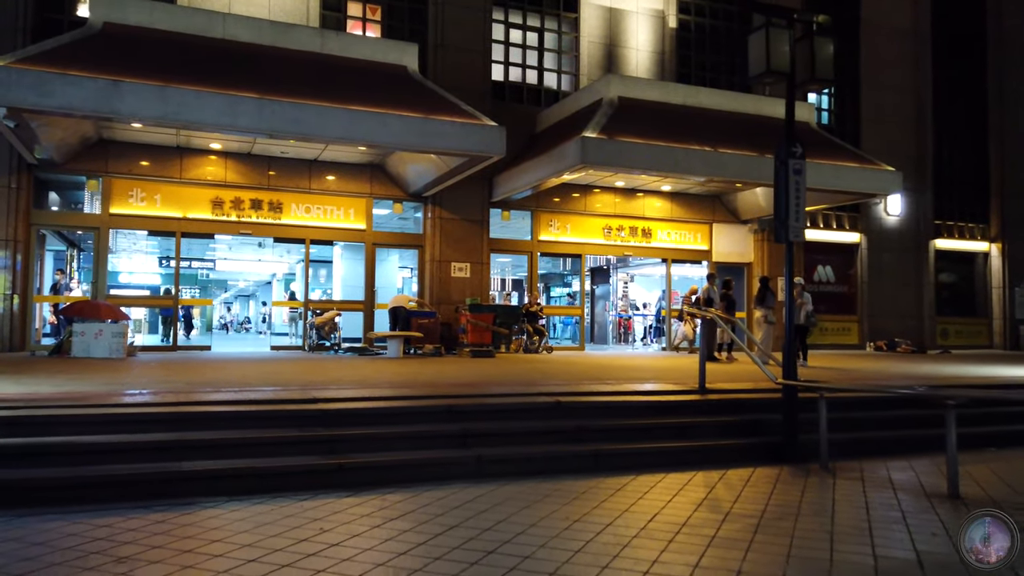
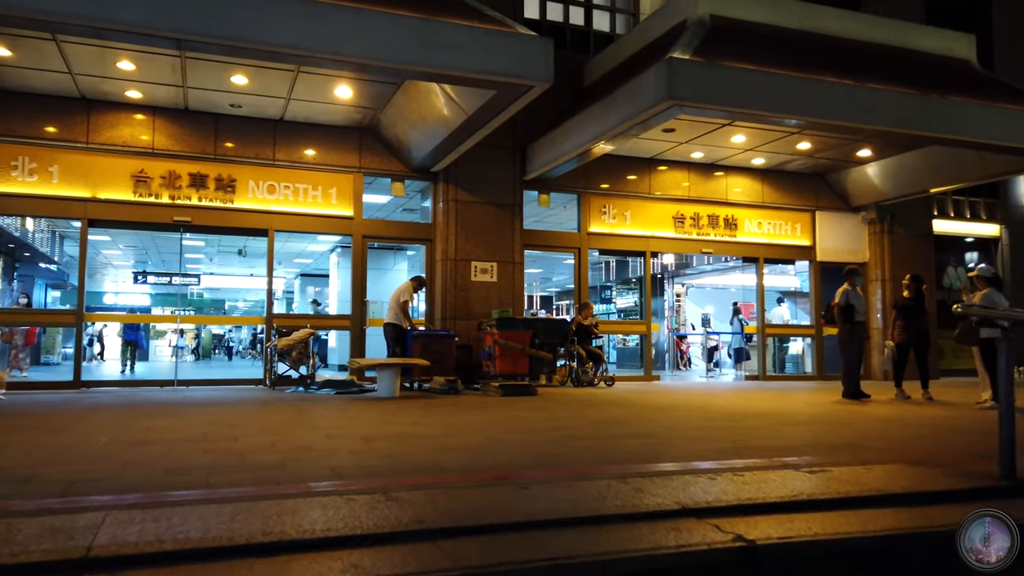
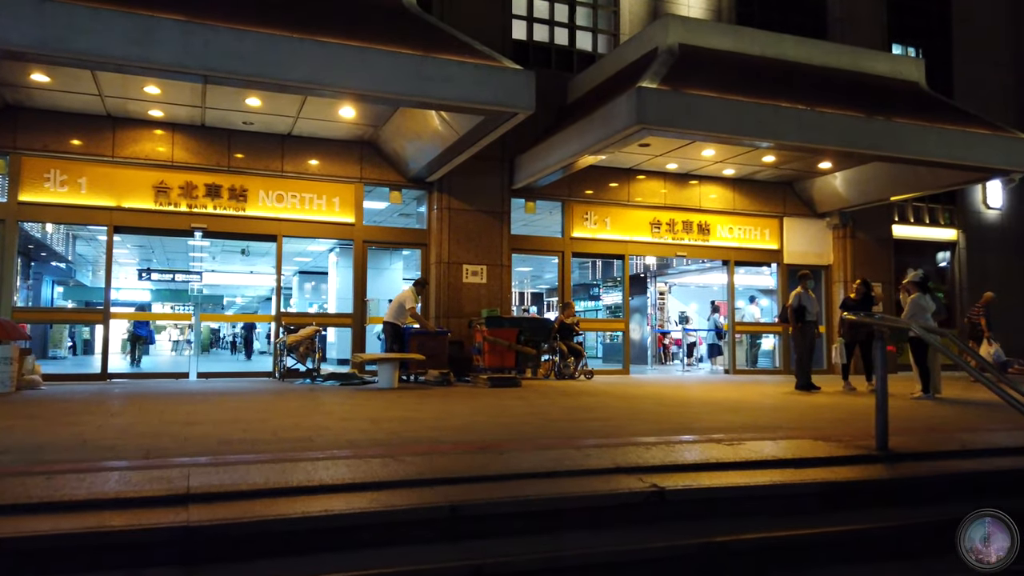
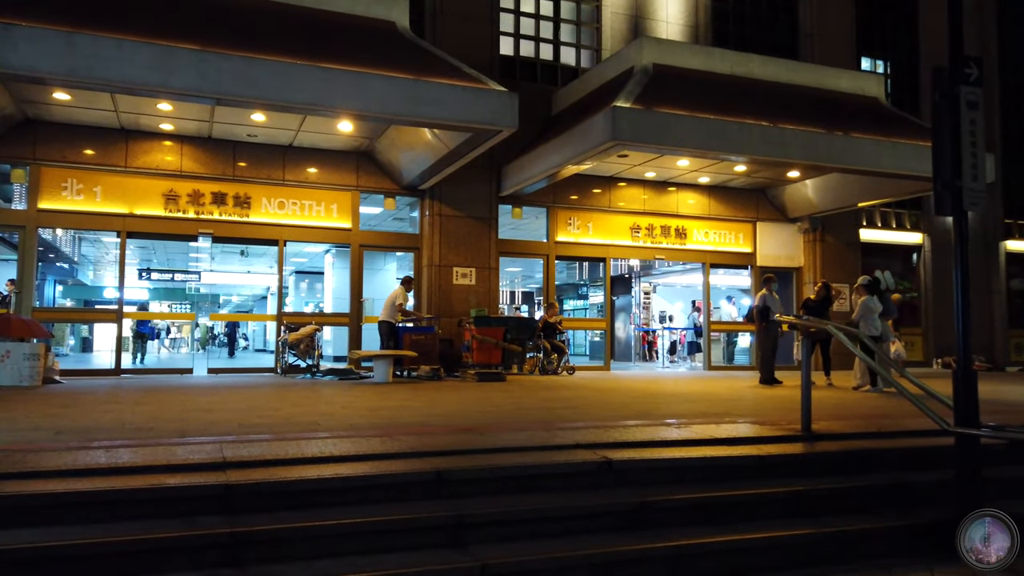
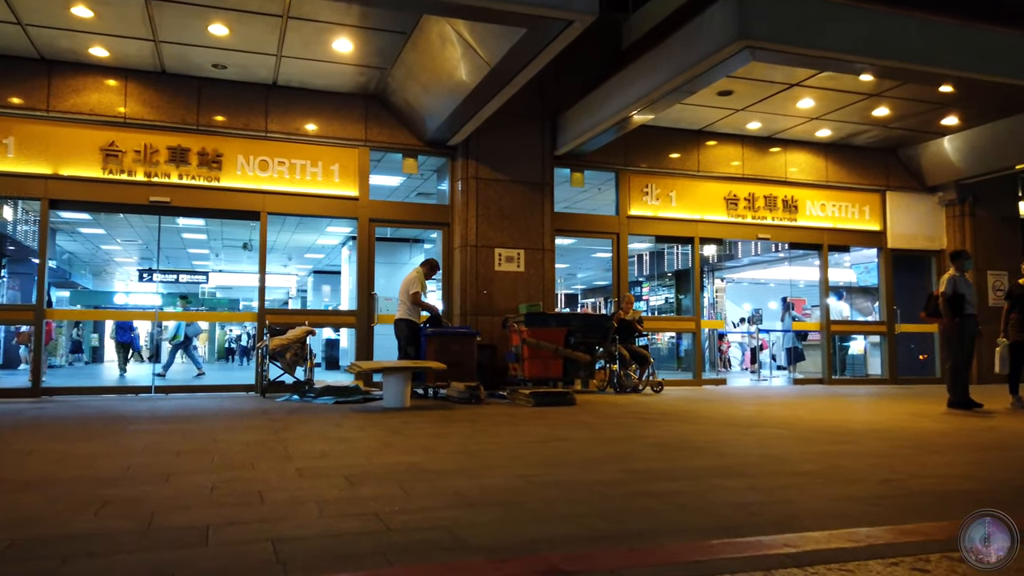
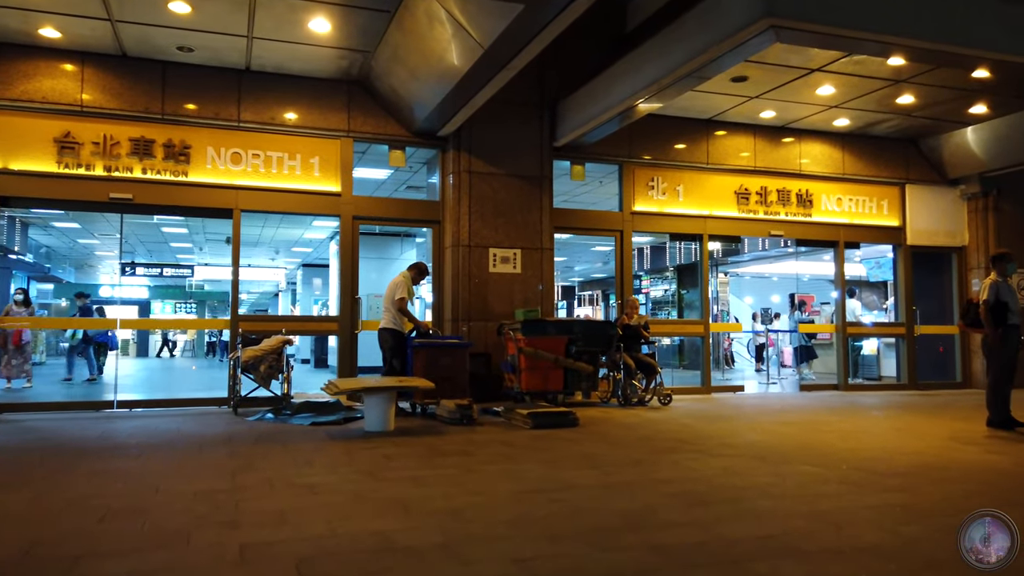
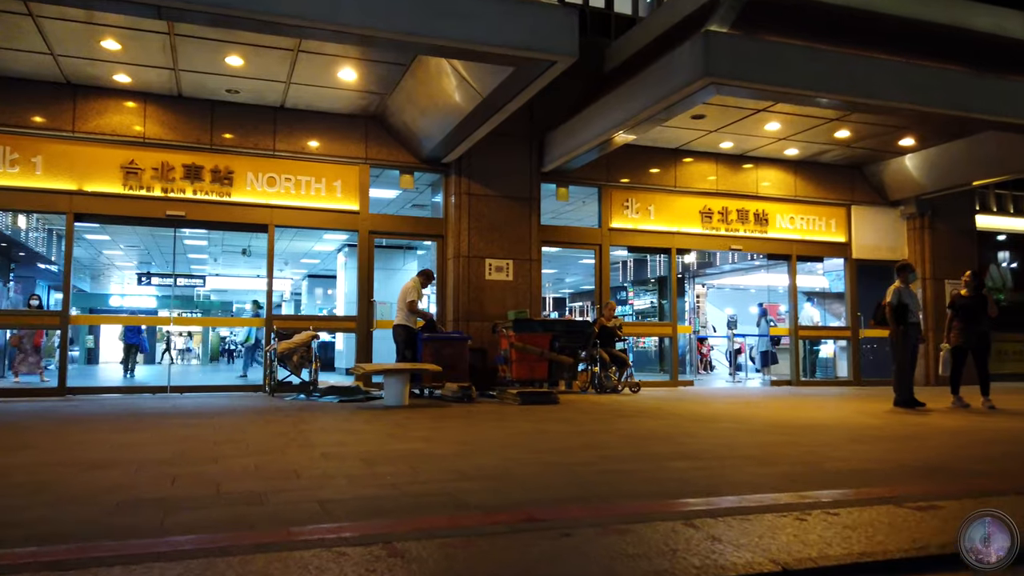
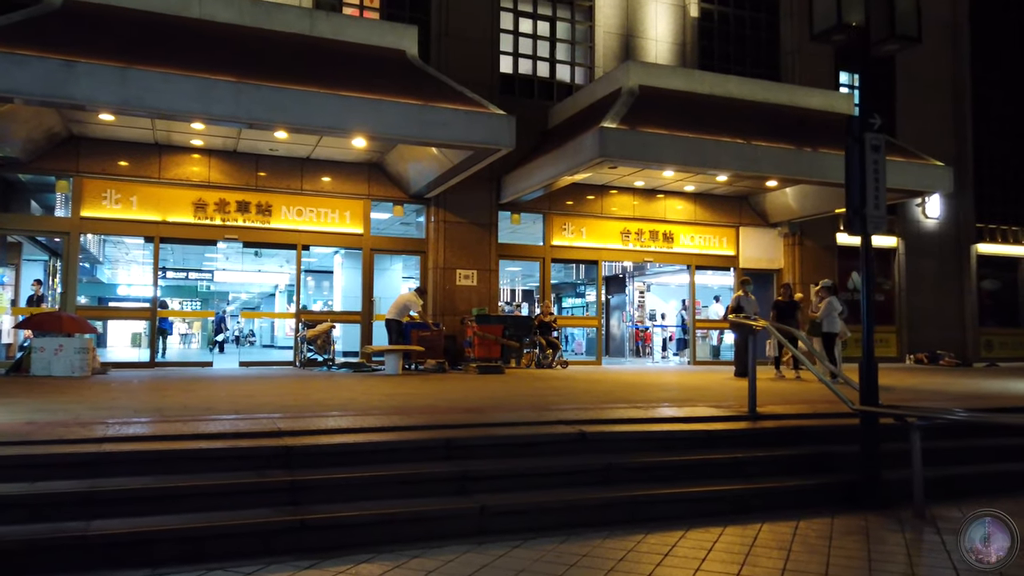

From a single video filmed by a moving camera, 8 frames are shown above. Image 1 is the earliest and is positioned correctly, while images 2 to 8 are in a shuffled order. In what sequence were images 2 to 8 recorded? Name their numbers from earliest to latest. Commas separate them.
8, 4, 3, 2, 7, 5, 6
